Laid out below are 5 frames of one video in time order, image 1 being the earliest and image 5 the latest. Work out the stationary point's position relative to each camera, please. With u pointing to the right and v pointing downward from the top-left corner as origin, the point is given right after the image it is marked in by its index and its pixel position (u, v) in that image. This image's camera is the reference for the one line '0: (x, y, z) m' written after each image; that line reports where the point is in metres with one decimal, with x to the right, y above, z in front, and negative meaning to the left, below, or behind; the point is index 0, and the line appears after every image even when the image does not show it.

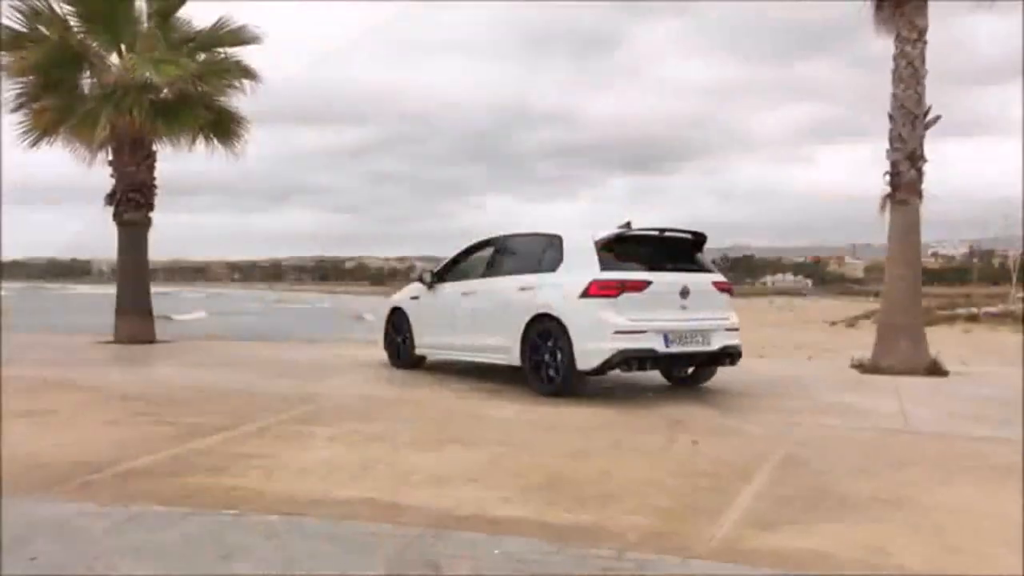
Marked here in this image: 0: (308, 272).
0: (-2.3, +0.2, +10.7) m
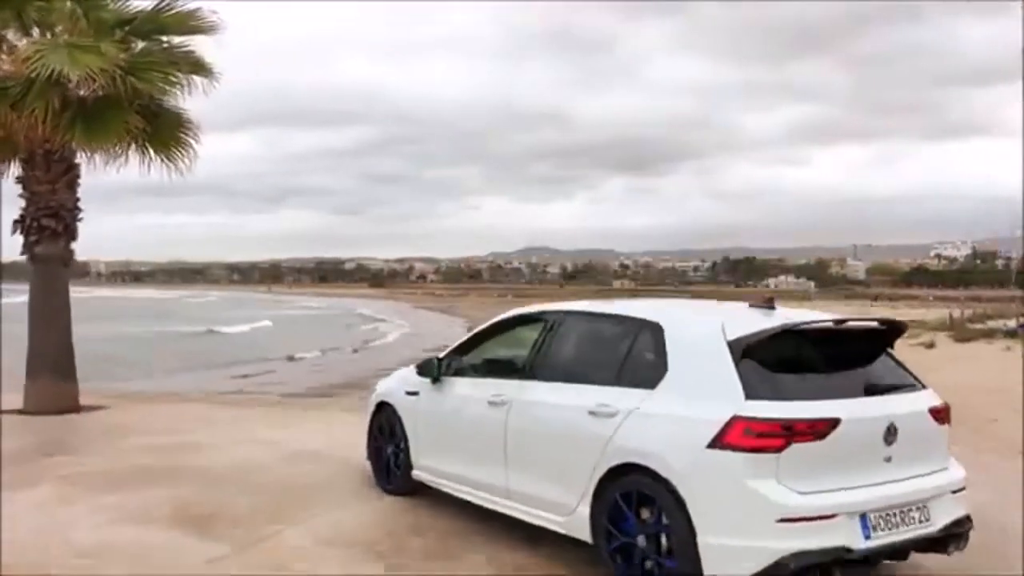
0: (-2.2, 0.0, +9.5) m
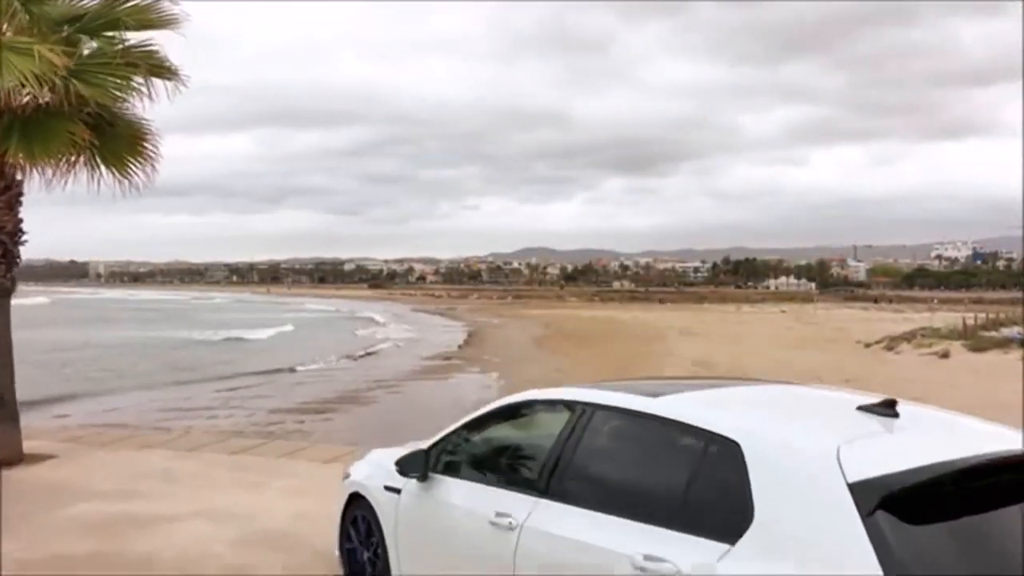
0: (-2.1, -0.1, +9.0) m
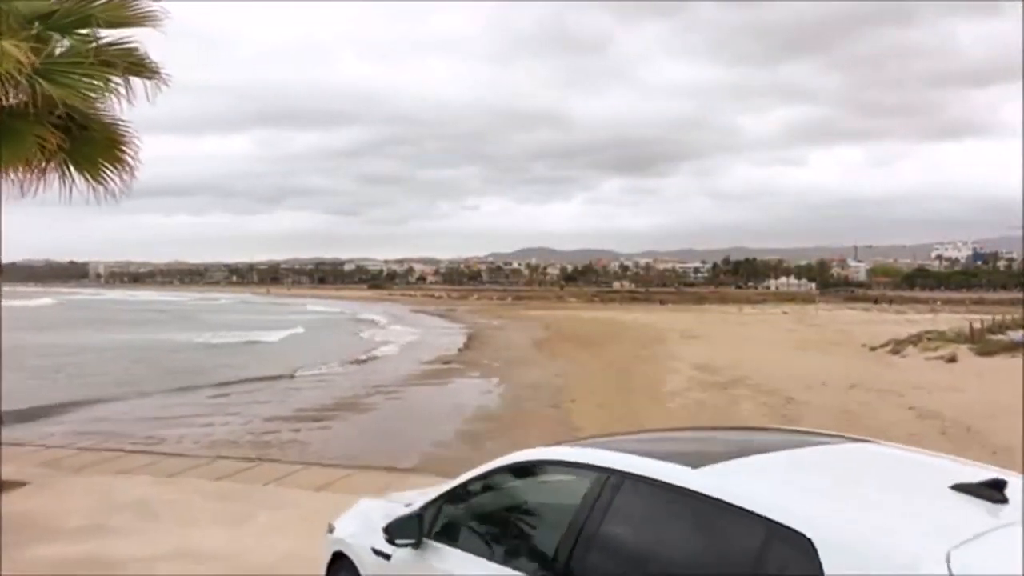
0: (-2.1, -0.2, +8.8) m
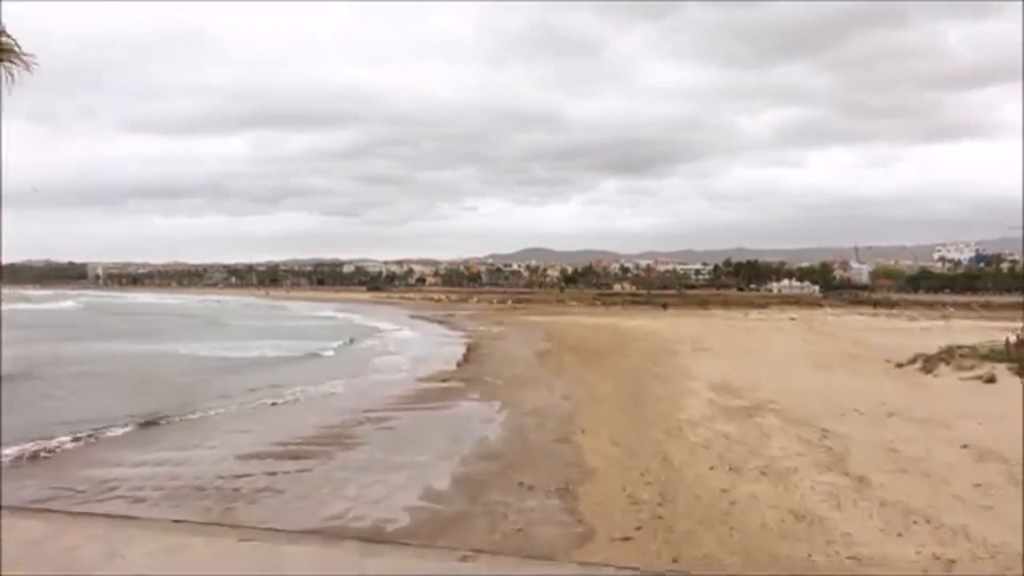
0: (-2.1, -0.4, +7.7) m
